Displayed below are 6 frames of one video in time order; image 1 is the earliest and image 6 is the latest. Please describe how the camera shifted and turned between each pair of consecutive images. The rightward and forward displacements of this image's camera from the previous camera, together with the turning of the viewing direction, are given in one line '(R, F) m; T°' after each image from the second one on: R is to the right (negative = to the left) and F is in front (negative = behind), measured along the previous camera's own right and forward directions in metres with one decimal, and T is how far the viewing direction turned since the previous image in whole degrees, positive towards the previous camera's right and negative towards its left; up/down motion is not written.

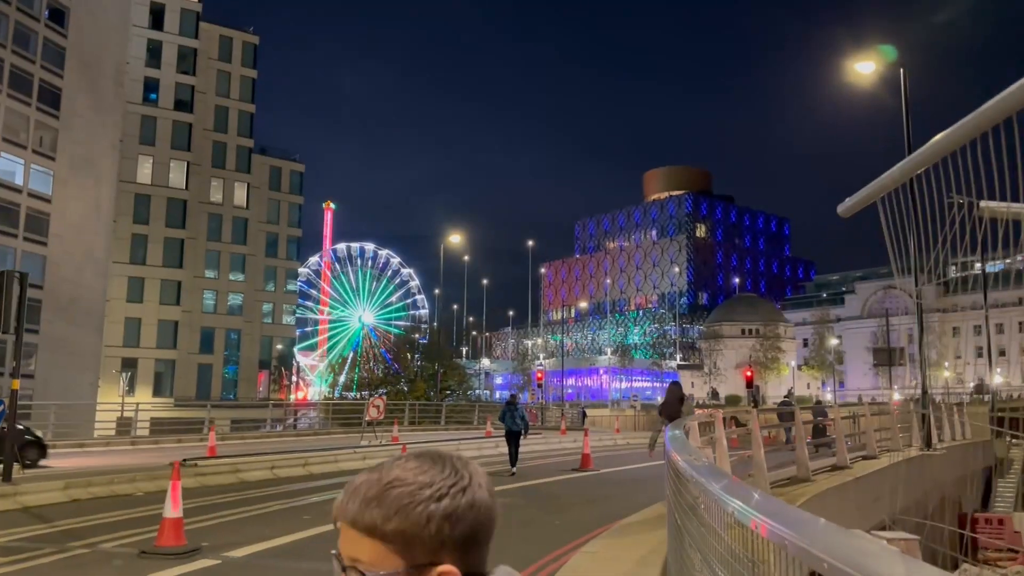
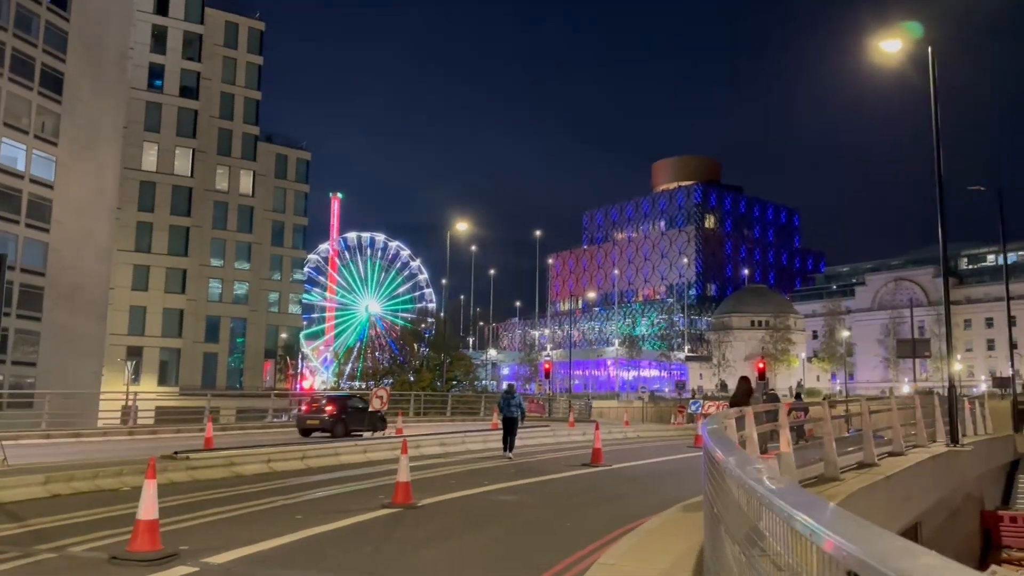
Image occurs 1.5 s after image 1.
(0.0, +0.7) m; -1°
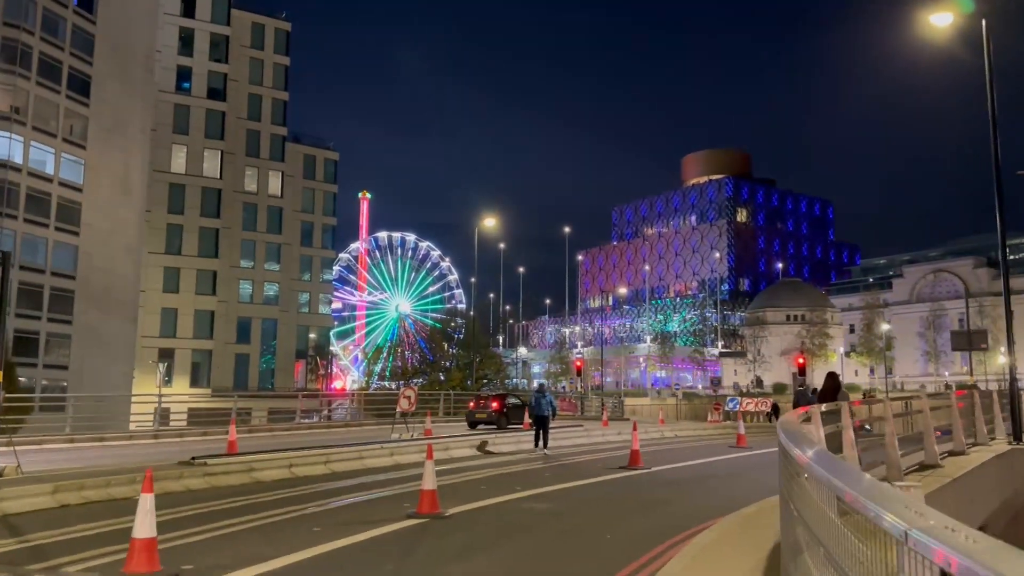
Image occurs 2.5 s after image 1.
(0.0, +0.7) m; -2°
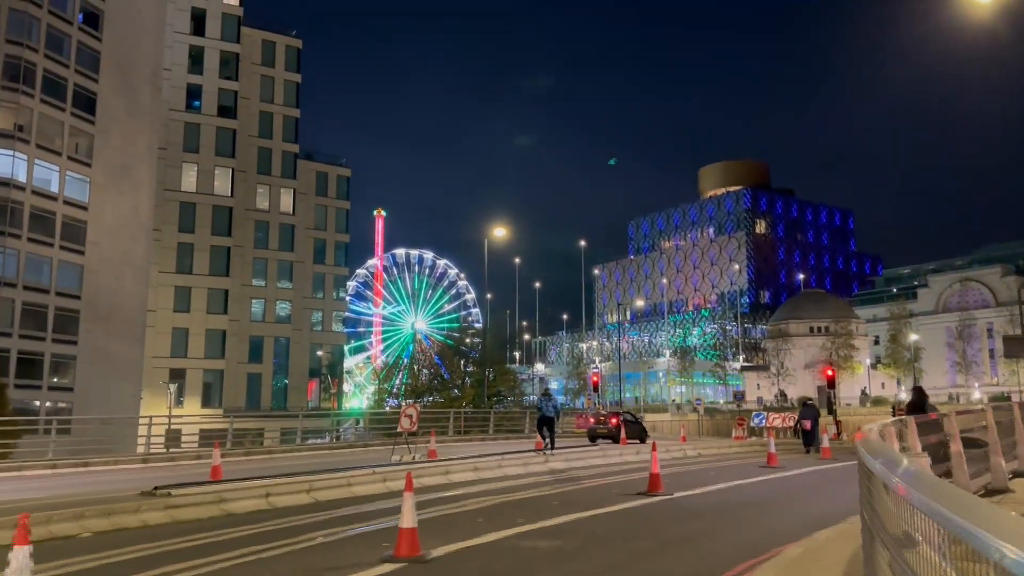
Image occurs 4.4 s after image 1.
(+0.2, +1.3) m; -1°
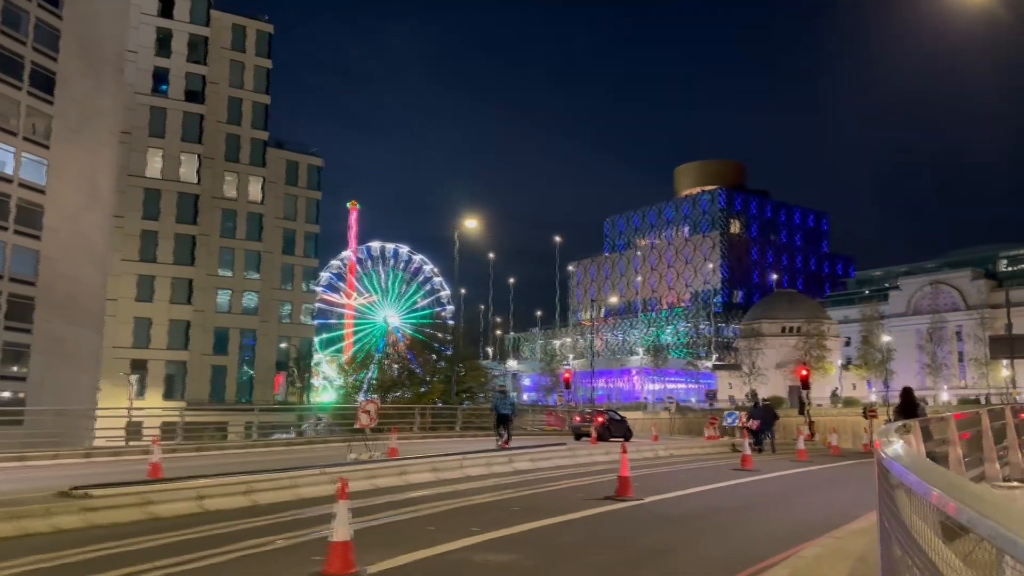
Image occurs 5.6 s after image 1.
(+0.2, +0.9) m; +2°
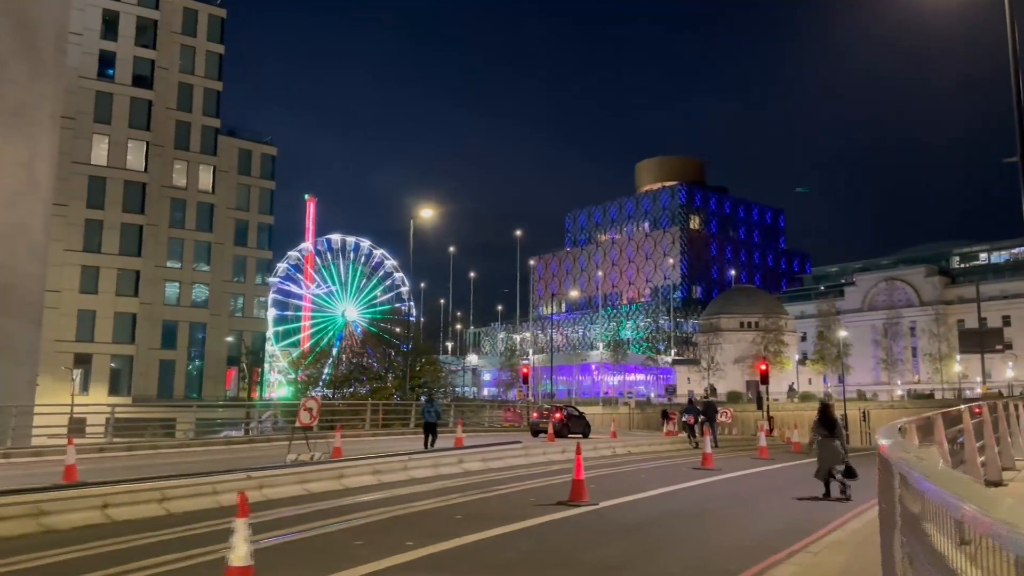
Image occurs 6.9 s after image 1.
(+0.2, +0.9) m; +3°
